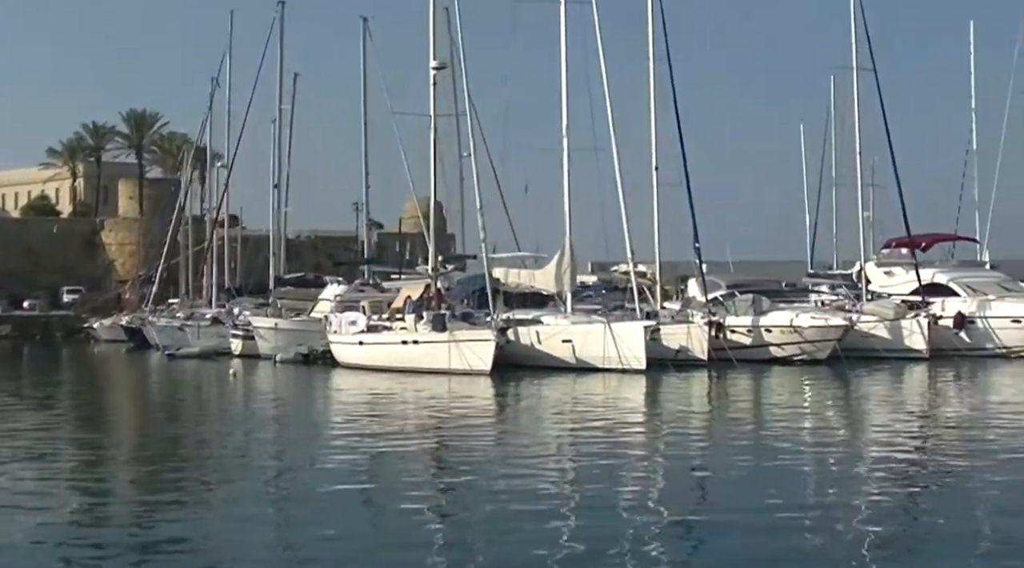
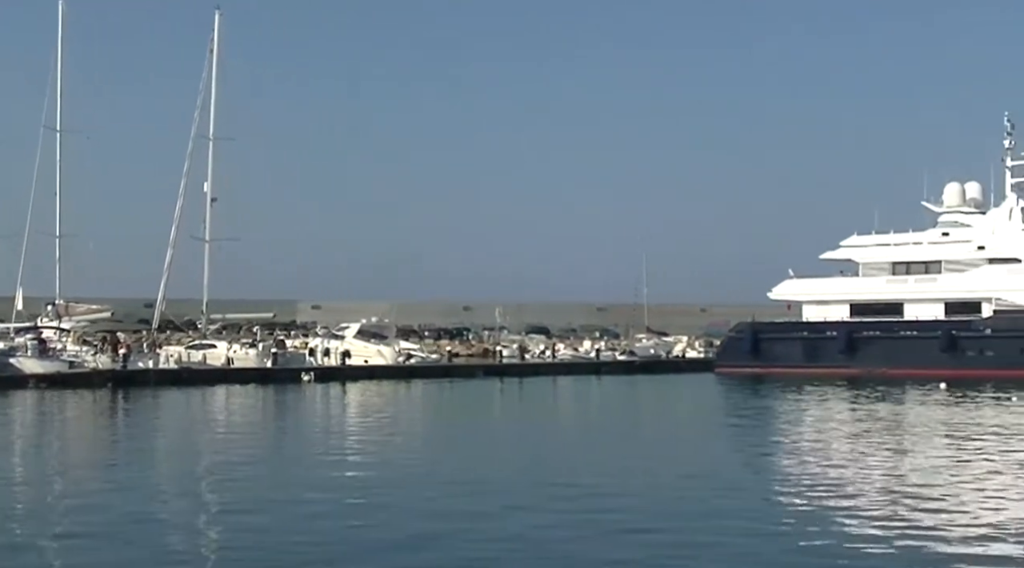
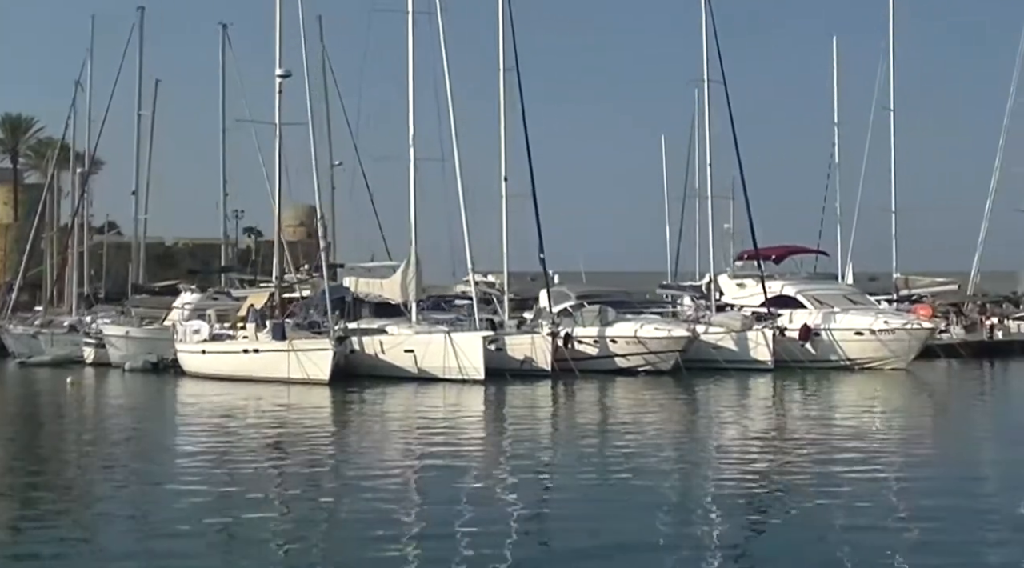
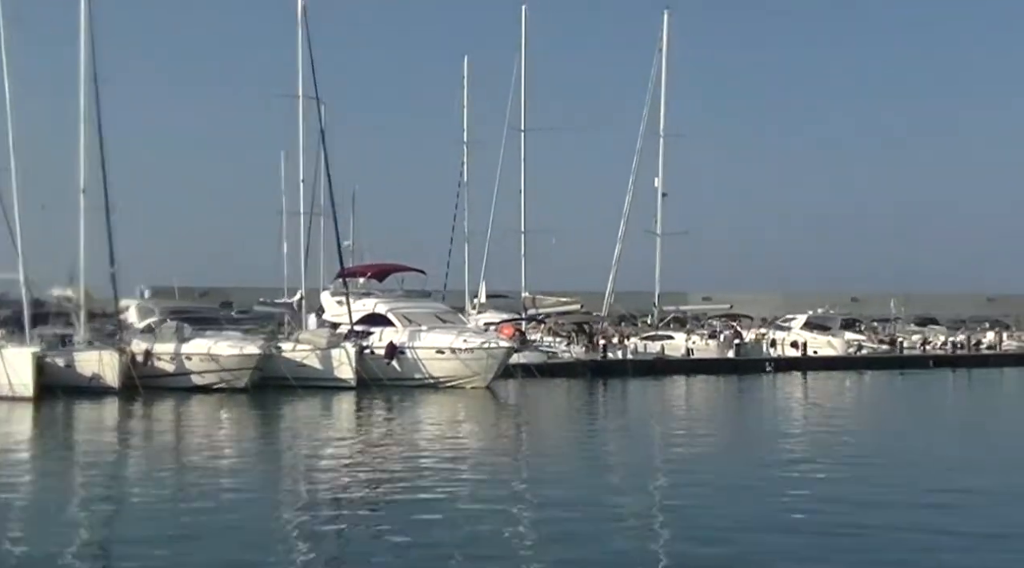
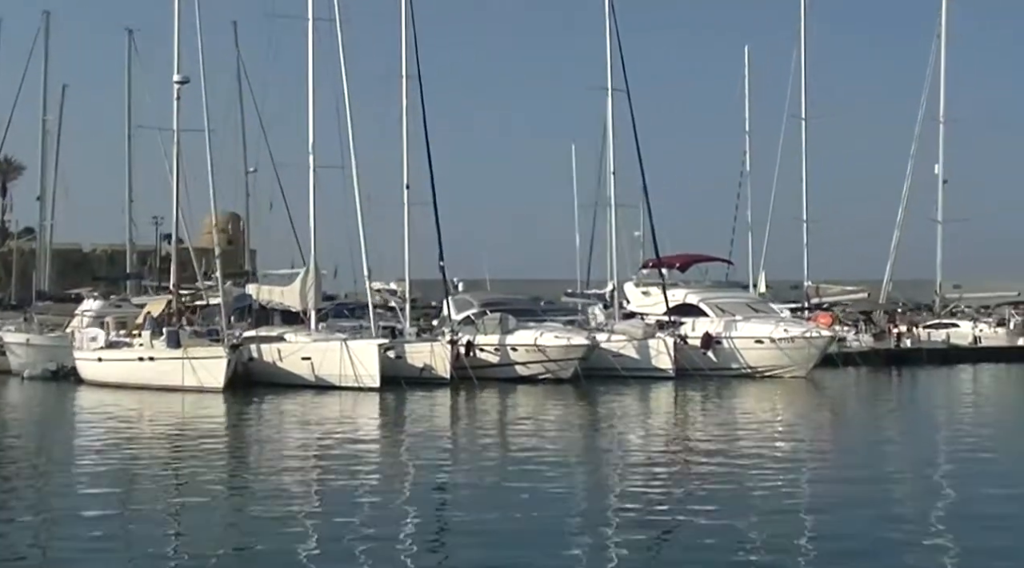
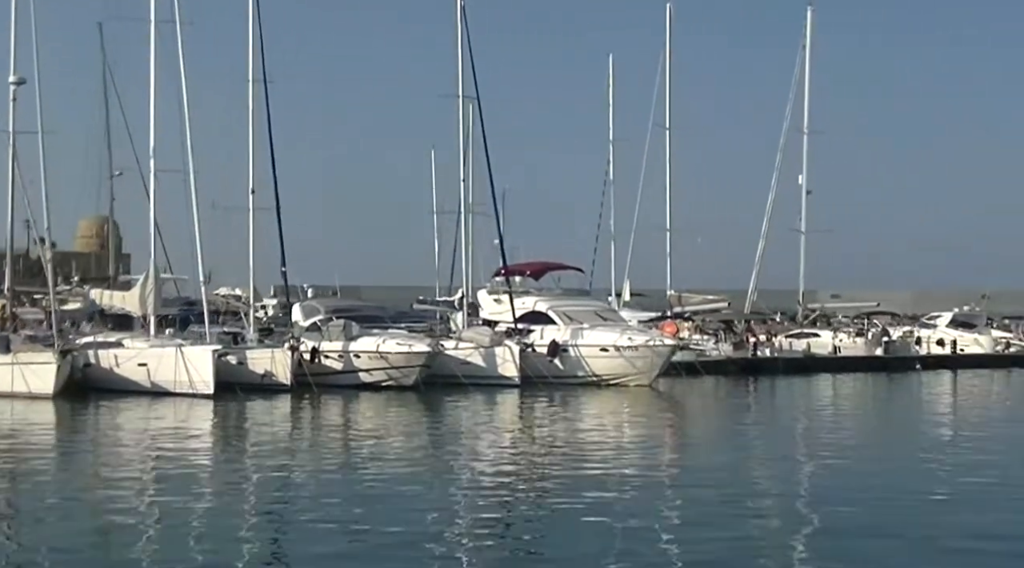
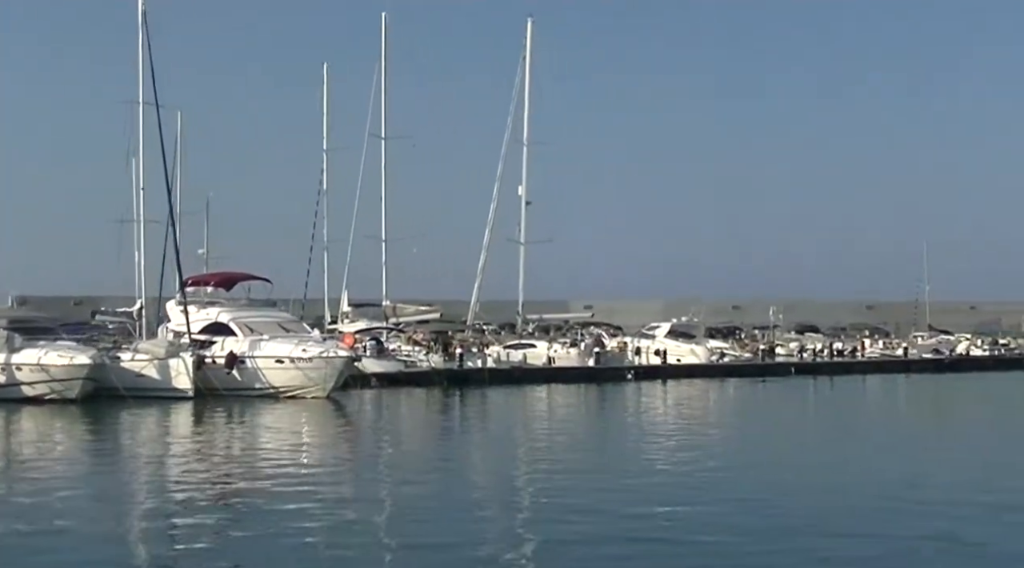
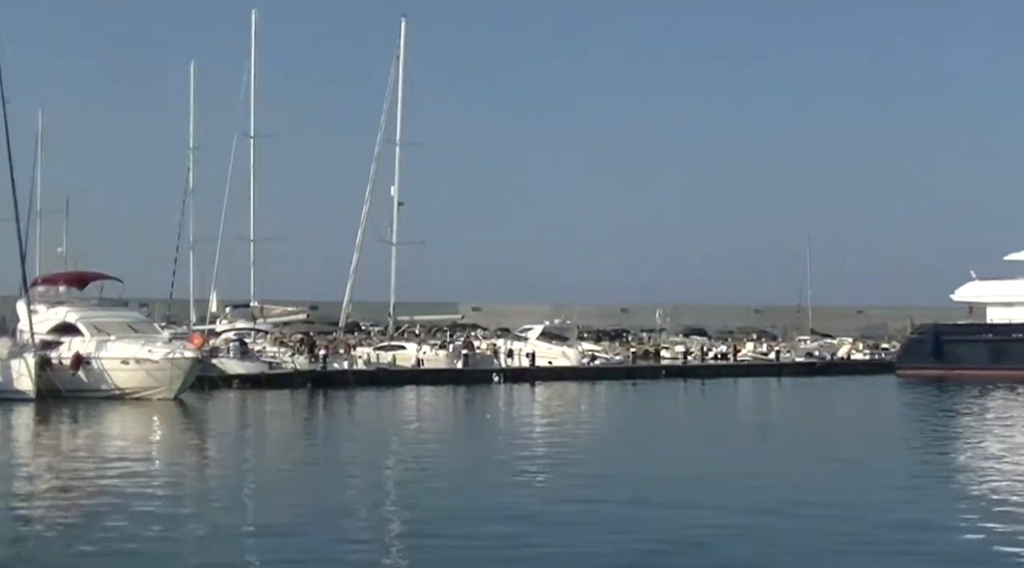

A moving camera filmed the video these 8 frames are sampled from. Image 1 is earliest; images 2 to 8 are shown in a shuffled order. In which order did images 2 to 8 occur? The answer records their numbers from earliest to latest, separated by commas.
3, 5, 6, 4, 7, 8, 2
